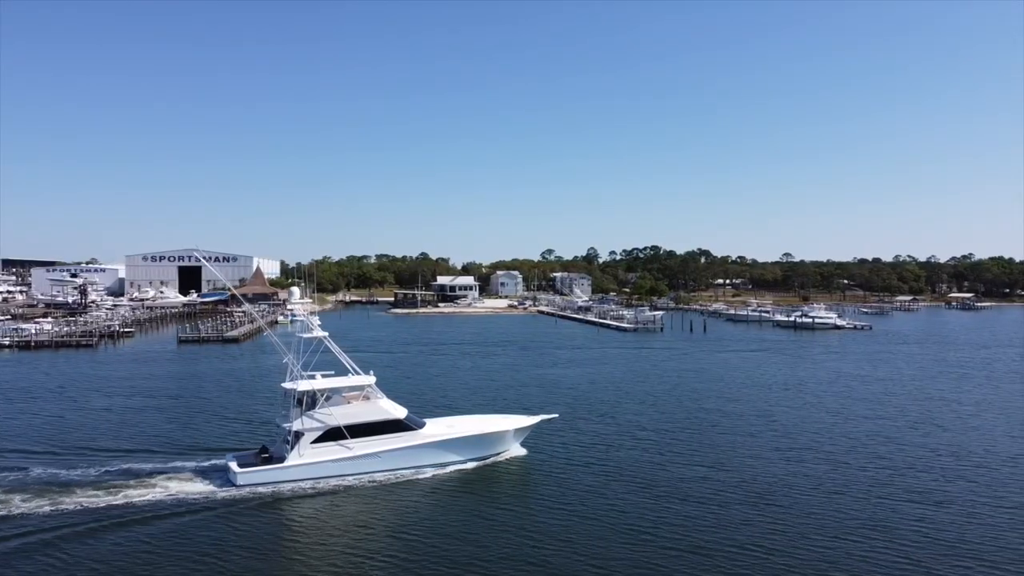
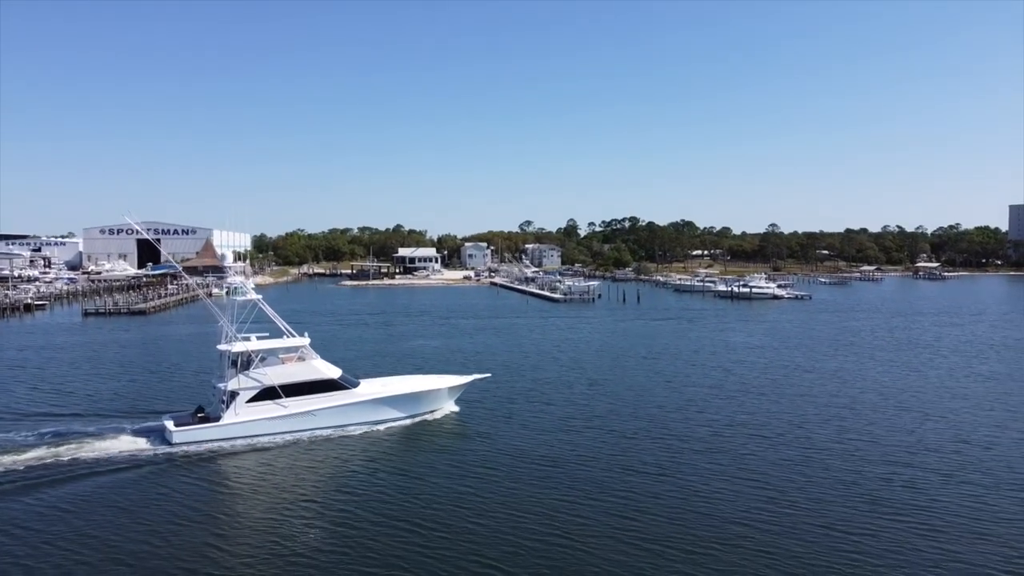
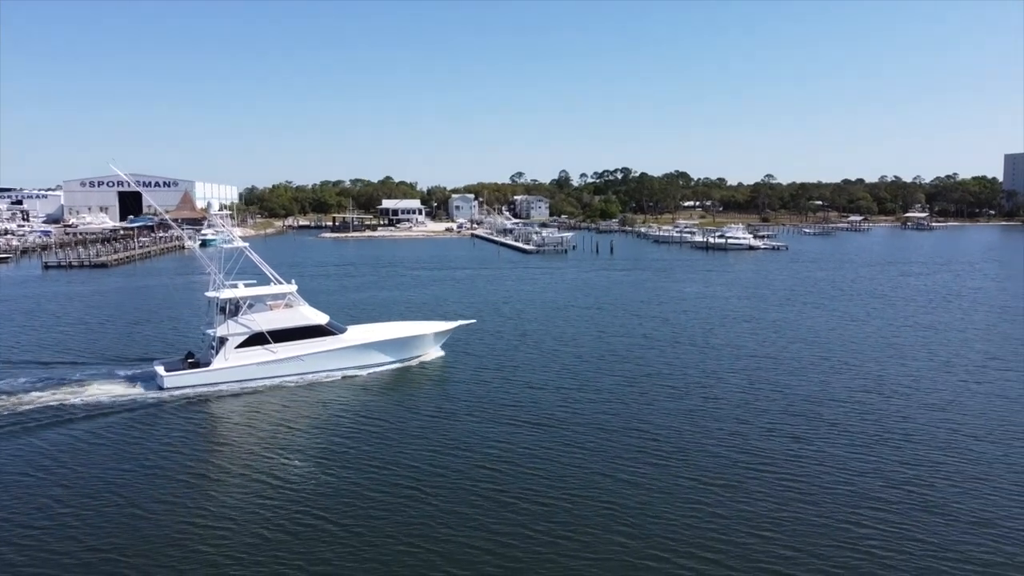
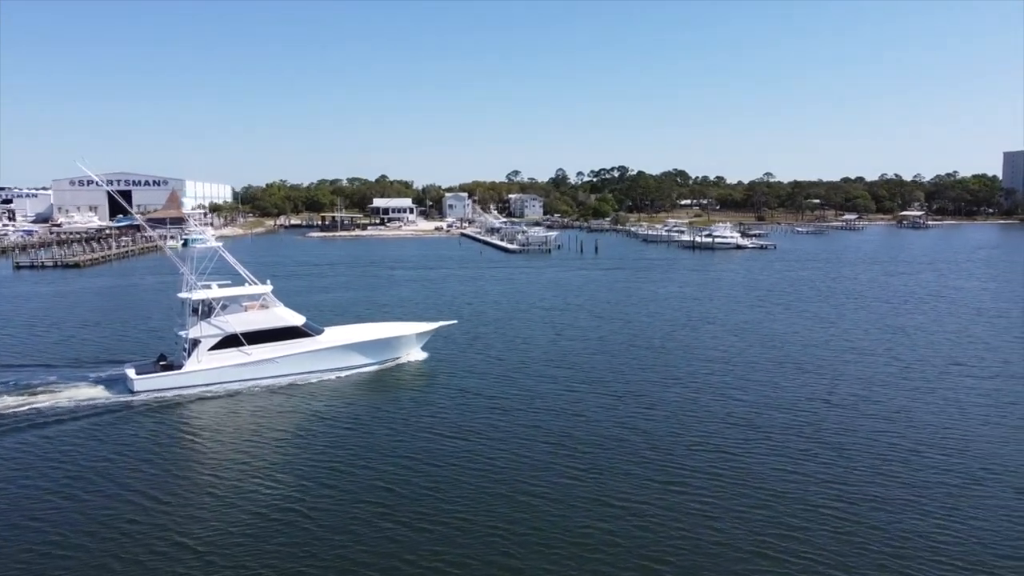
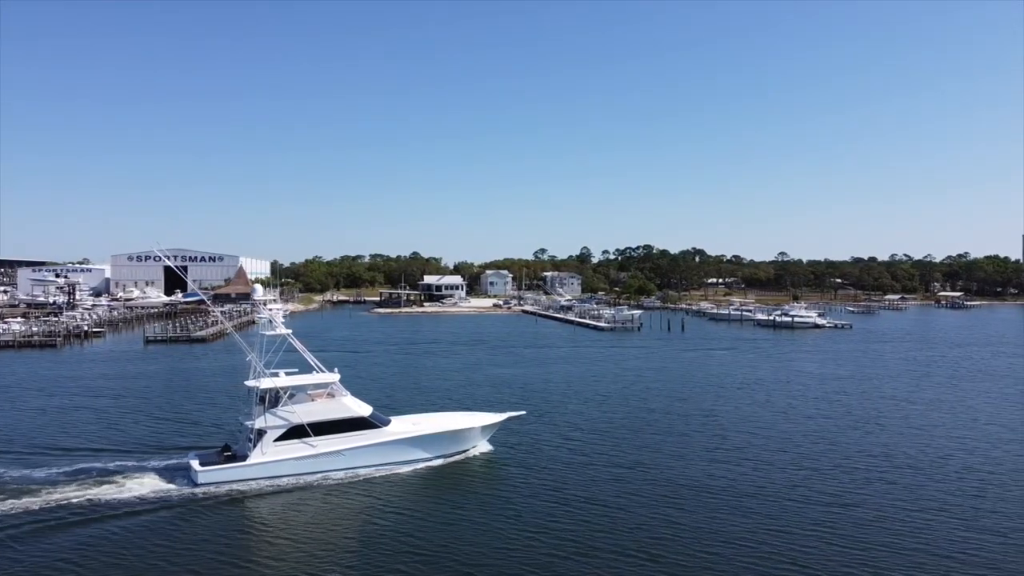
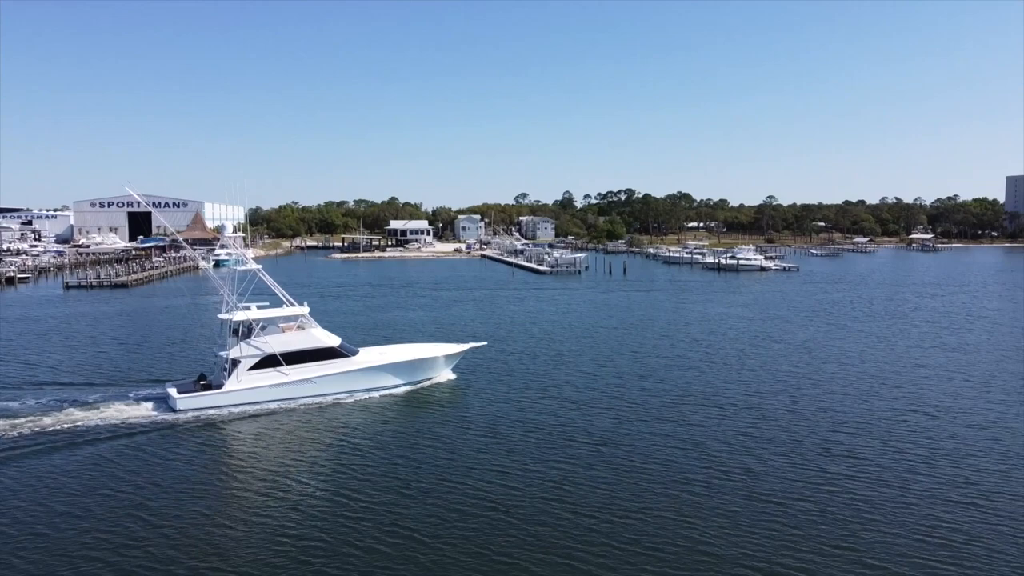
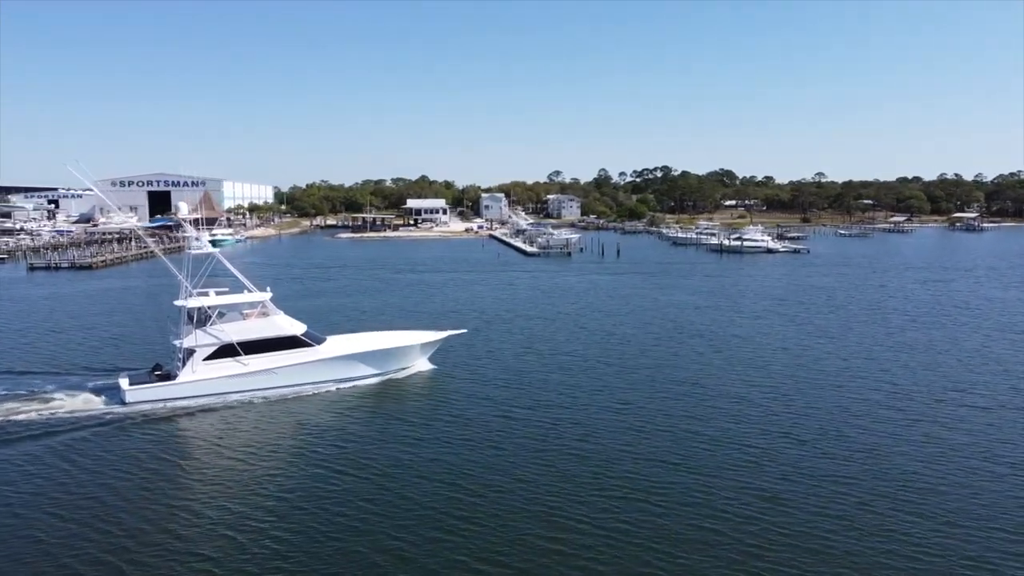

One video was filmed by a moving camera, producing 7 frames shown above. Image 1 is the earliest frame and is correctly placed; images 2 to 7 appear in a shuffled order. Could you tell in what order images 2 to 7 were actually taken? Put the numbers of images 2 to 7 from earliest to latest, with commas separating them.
5, 2, 6, 3, 4, 7
